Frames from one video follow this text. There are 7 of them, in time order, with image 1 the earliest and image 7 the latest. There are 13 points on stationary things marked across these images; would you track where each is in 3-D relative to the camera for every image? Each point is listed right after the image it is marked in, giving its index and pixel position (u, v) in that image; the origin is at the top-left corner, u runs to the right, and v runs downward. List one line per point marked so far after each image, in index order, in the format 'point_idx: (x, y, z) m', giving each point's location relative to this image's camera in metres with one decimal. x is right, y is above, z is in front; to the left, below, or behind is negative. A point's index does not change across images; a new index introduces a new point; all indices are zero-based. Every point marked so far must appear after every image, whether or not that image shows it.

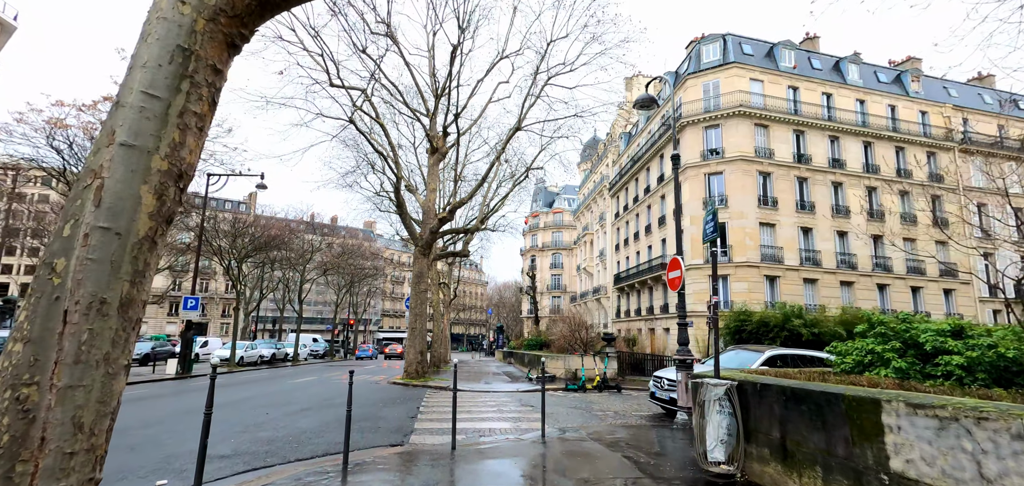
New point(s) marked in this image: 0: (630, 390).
0: (+3.4, -4.2, +14.0) m
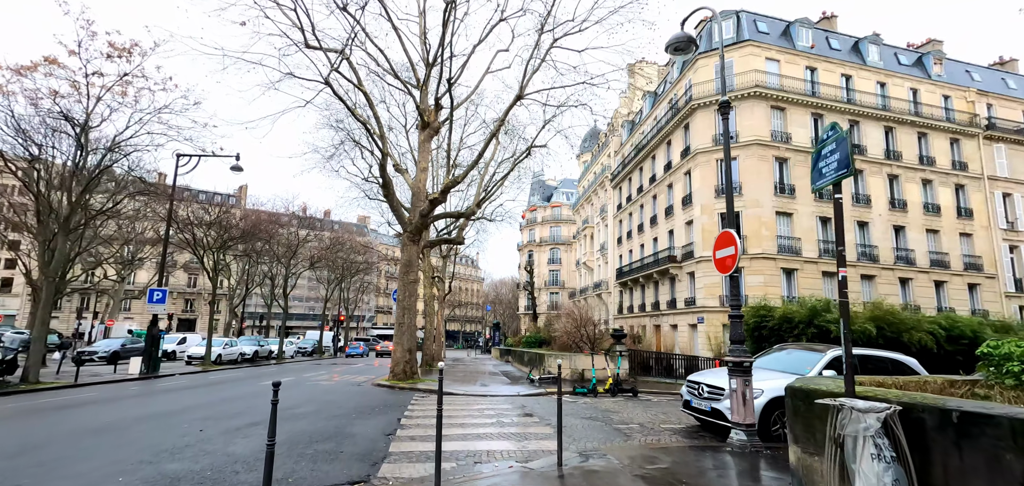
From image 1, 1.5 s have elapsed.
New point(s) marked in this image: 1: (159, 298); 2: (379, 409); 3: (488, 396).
0: (+3.4, -3.8, +12.3) m
1: (-13.3, -2.1, +18.4) m
2: (-2.4, -3.0, +9.0) m
3: (-0.6, -3.9, +12.7) m
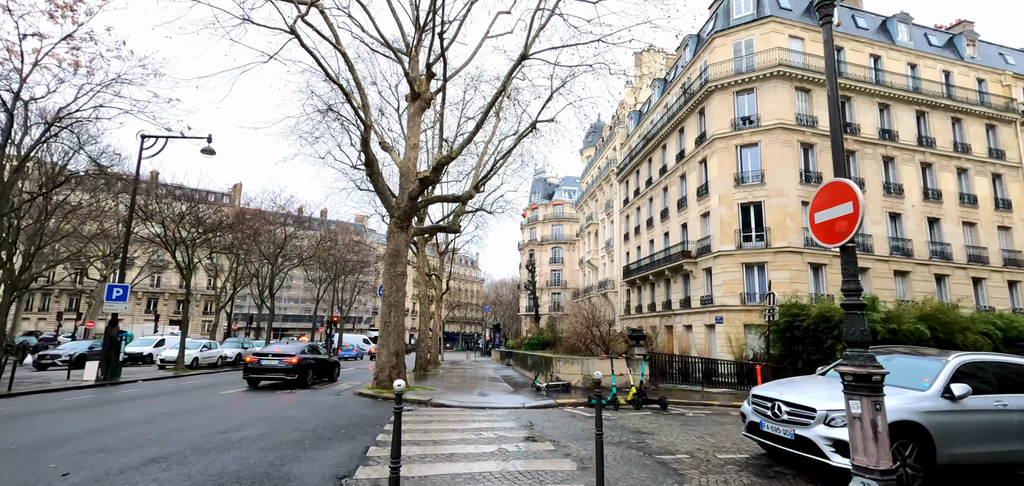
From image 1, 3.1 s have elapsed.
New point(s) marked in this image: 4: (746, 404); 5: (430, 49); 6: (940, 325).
0: (+3.5, -3.5, +10.3) m
1: (-13.2, -1.7, +16.4) m
2: (-2.4, -2.7, +7.0) m
3: (-0.5, -3.6, +10.7) m
4: (+2.9, -2.0, +6.0) m
5: (-2.4, +5.6, +14.2) m
6: (+13.4, -2.6, +15.3) m
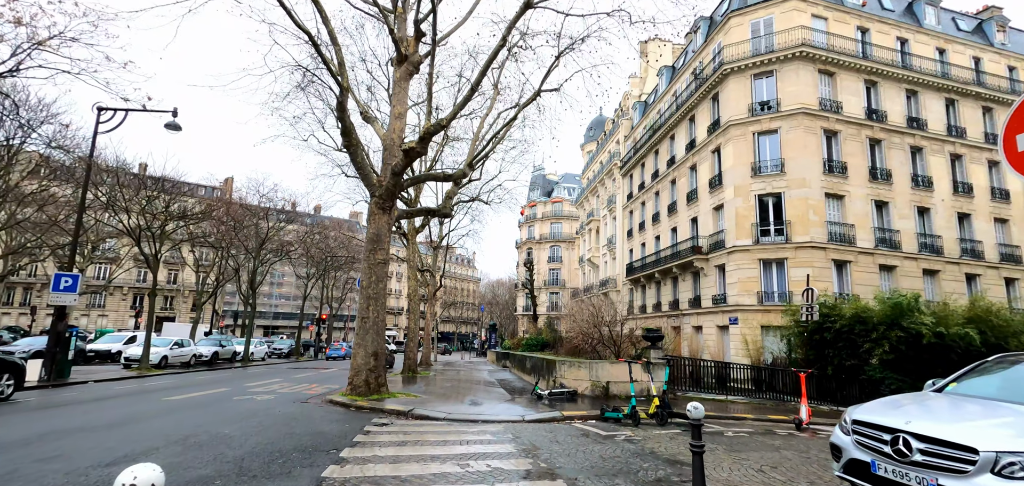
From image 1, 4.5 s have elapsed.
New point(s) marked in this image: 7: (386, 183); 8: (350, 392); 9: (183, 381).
0: (+3.5, -3.2, +8.6) m
1: (-13.2, -1.3, +14.6) m
2: (-2.4, -2.3, +5.2) m
3: (-0.5, -3.2, +8.9) m
4: (+2.8, -1.6, +4.3) m
5: (-2.4, +6.0, +12.5) m
6: (+13.3, -2.4, +13.6) m
7: (-2.8, +1.4, +11.1) m
8: (-3.5, -3.3, +10.7) m
9: (-10.5, -4.4, +15.6) m
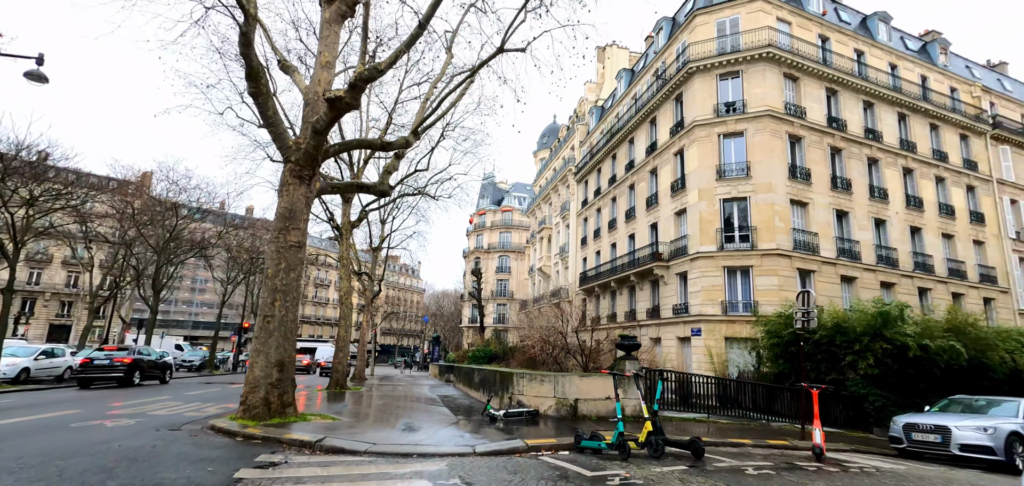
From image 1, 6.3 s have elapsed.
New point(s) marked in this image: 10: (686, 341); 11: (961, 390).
0: (+2.7, -2.9, +6.8) m
1: (-14.5, -0.6, +11.0) m
2: (-2.7, -1.8, +2.8) m
3: (-1.3, -2.8, +6.6) m
4: (+2.7, -1.3, +2.4) m
5: (-3.2, +6.3, +10.3) m
6: (+12.0, -2.5, +12.8) m
7: (-3.7, +1.7, +8.7) m
8: (-4.4, -2.8, +8.1) m
9: (-11.9, -3.9, +12.2) m
10: (+7.0, -3.9, +19.6) m
11: (+11.7, -3.9, +12.8) m
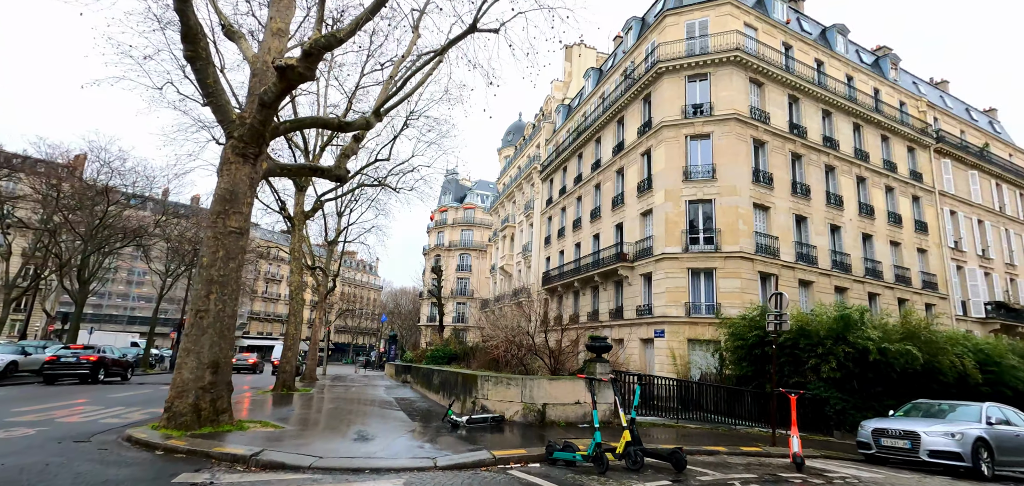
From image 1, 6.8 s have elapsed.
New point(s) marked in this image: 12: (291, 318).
0: (+2.3, -2.9, +6.4) m
1: (-15.1, -0.2, +9.2) m
2: (-2.7, -1.6, +2.0) m
3: (-1.7, -2.7, +5.9) m
4: (+2.6, -1.2, +2.0) m
5: (-3.7, +6.5, +9.3) m
6: (+11.0, -2.7, +13.1) m
7: (-4.1, +1.9, +7.8) m
8: (-4.9, -2.6, +7.0) m
9: (-12.8, -3.5, +10.6) m
10: (+5.5, -4.0, +19.5) m
11: (+10.8, -4.0, +13.1) m
12: (-8.6, -2.9, +19.0) m
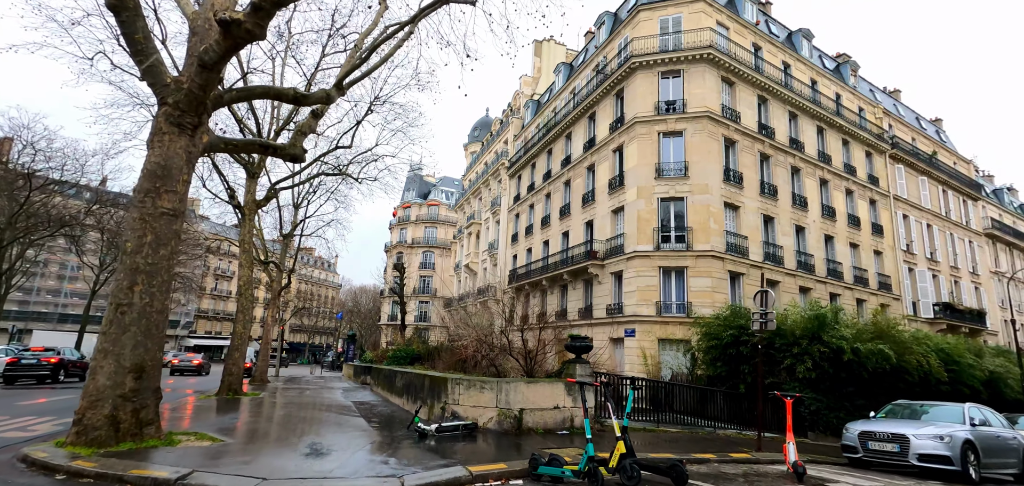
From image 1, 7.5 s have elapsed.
0: (+2.0, -2.7, +5.8) m
1: (-15.5, +0.2, +7.3) m
2: (-2.6, -1.4, +1.0) m
3: (-1.9, -2.5, +5.0) m
4: (+2.7, -1.1, +1.5) m
5: (-4.0, +6.8, +8.3) m
6: (+10.2, -2.7, +13.2) m
7: (-4.4, +2.2, +6.7) m
8: (-5.2, -2.4, +5.9) m
9: (-13.3, -3.1, +8.9) m
10: (+4.2, -3.9, +19.1) m
11: (+9.9, -4.0, +13.1) m
12: (-9.8, -2.6, +17.6) m
